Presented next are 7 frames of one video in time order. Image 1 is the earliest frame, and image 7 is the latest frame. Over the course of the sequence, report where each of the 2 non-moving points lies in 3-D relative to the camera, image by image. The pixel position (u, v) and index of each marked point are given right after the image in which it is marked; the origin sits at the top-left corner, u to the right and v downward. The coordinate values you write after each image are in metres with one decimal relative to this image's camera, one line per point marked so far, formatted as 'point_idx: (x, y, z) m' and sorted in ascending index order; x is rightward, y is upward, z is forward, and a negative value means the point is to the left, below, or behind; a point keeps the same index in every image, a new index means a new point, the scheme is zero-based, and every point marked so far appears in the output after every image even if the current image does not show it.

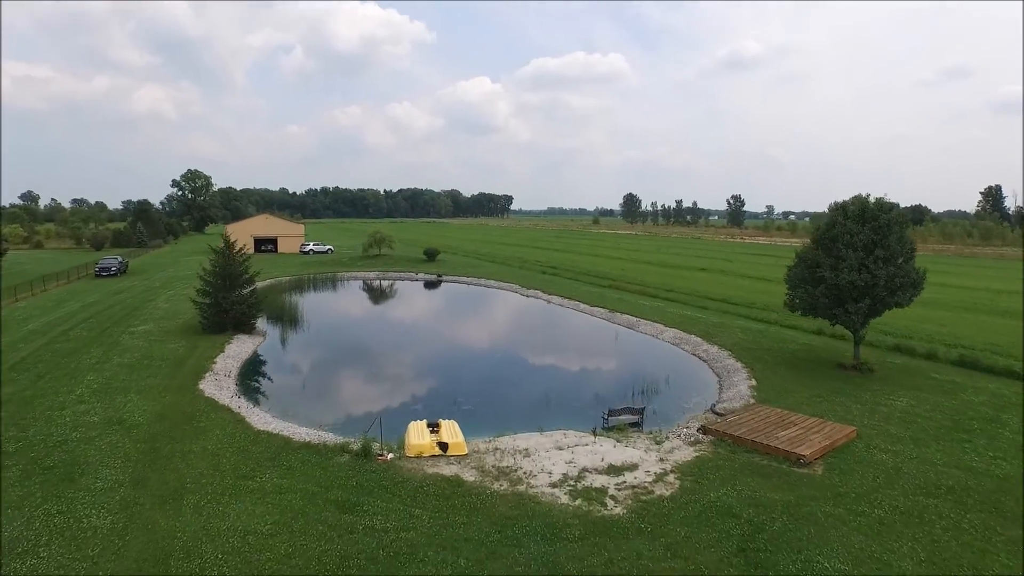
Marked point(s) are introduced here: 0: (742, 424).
0: (+6.0, -3.5, +14.9) m
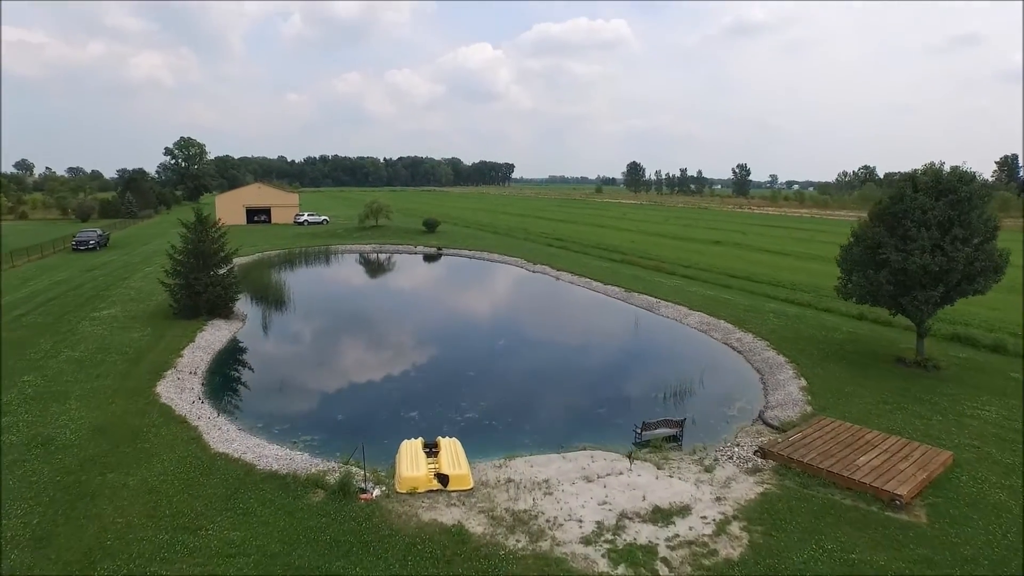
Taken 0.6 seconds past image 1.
0: (+6.3, -3.3, +12.2) m
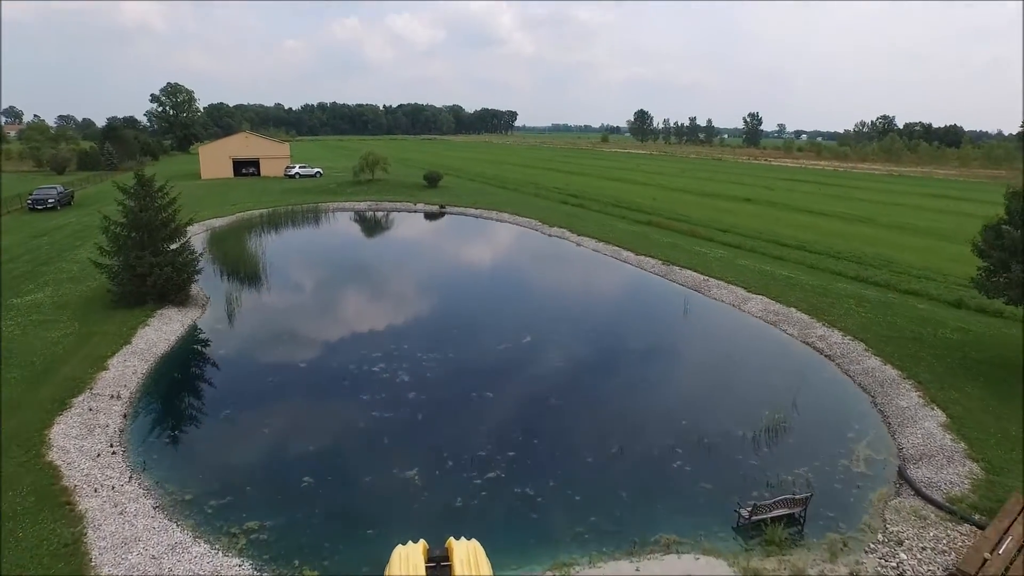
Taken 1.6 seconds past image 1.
0: (+7.0, -3.6, +7.8) m
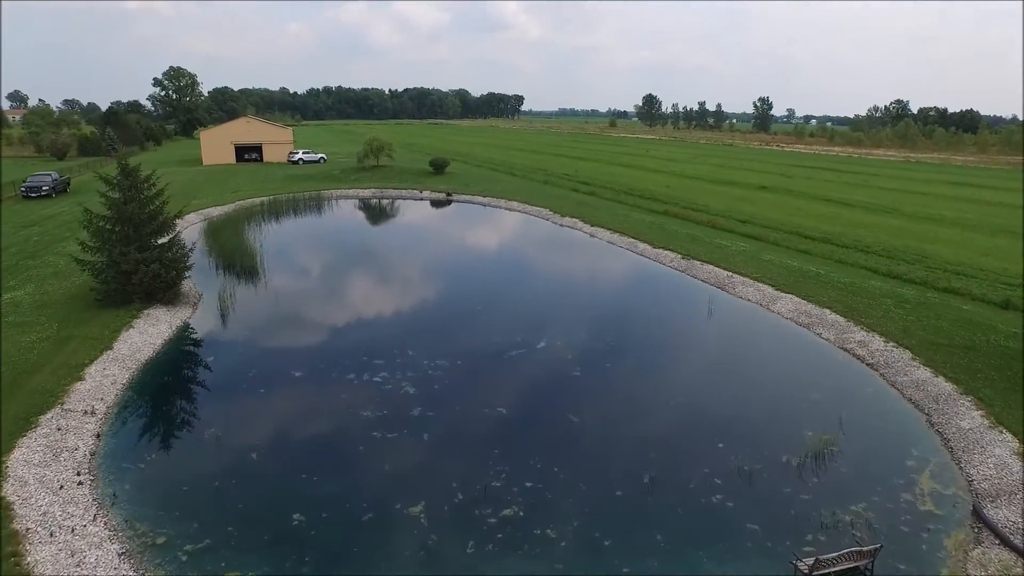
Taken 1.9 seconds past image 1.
0: (+7.3, -3.9, +6.4) m
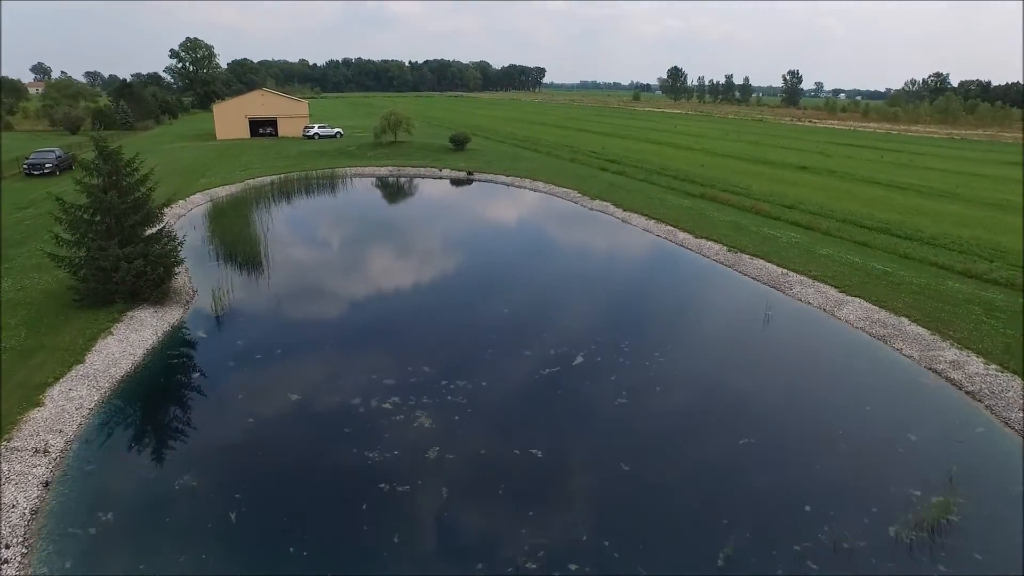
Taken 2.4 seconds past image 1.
0: (+7.7, -4.6, +4.1) m
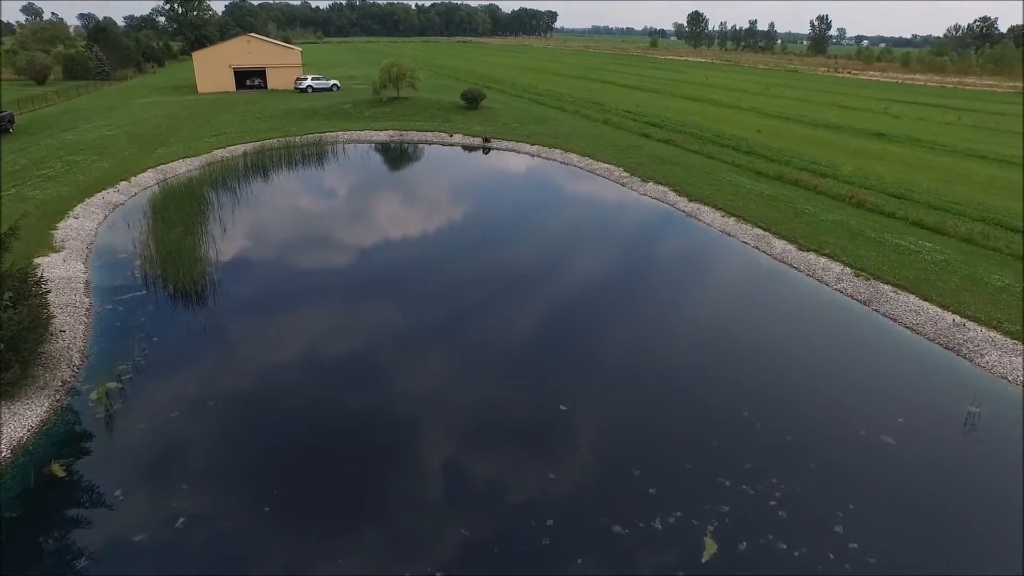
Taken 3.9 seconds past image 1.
0: (+8.6, -7.3, -1.9) m
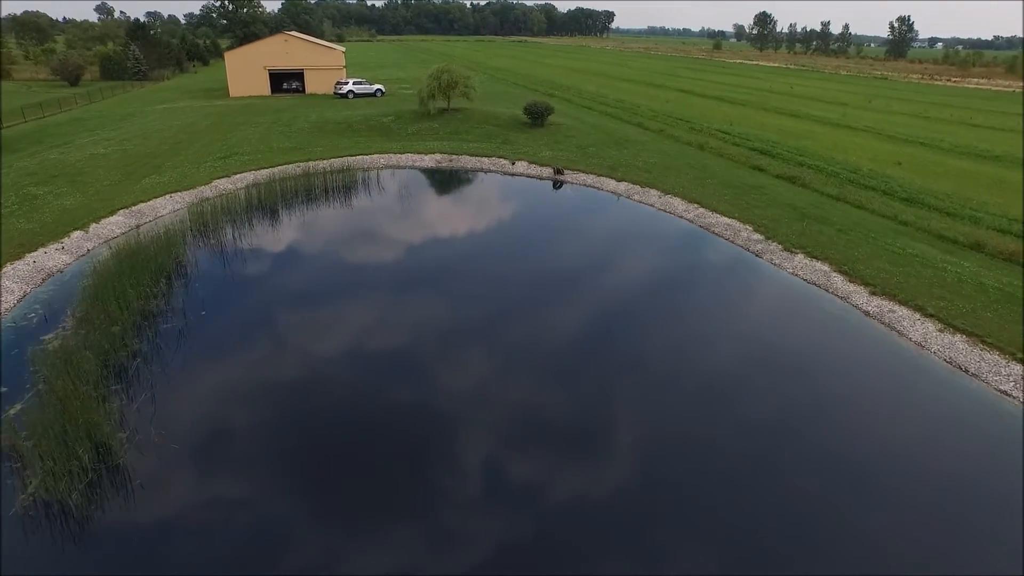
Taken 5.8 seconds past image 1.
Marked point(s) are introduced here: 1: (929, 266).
0: (+8.8, -11.0, -10.0) m
1: (+13.0, +1.4, +19.6) m
